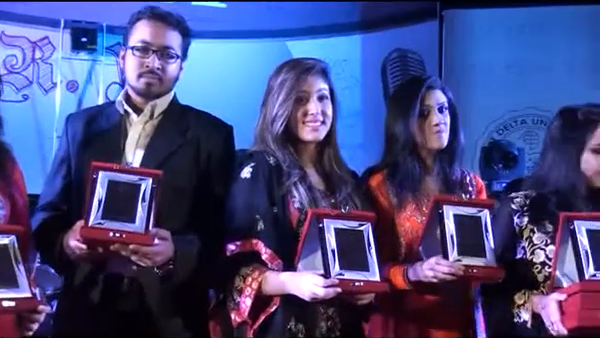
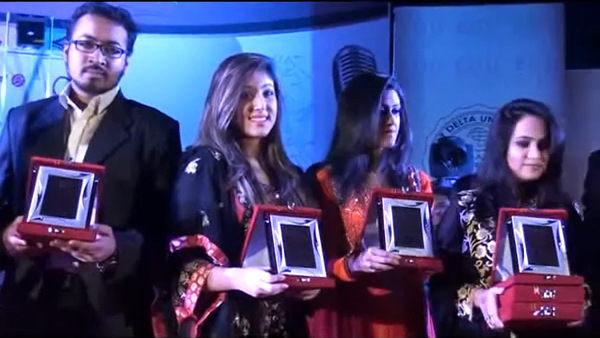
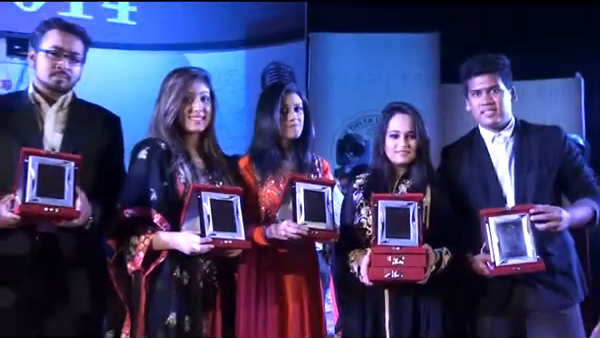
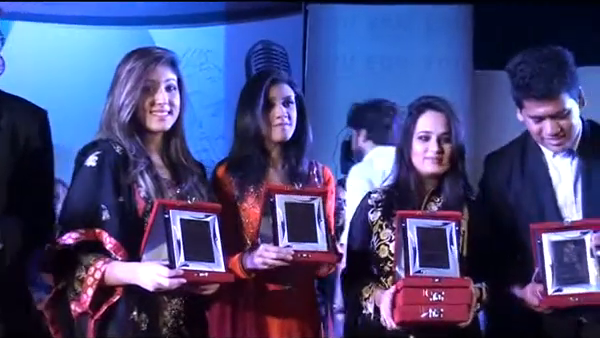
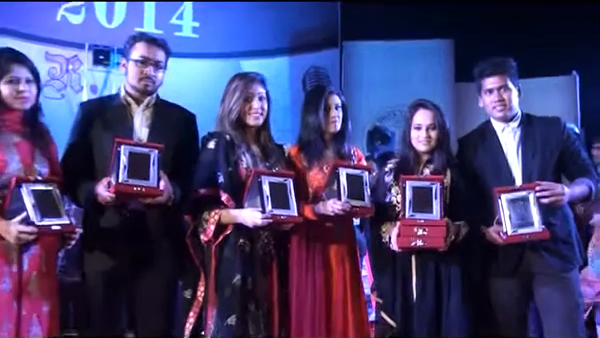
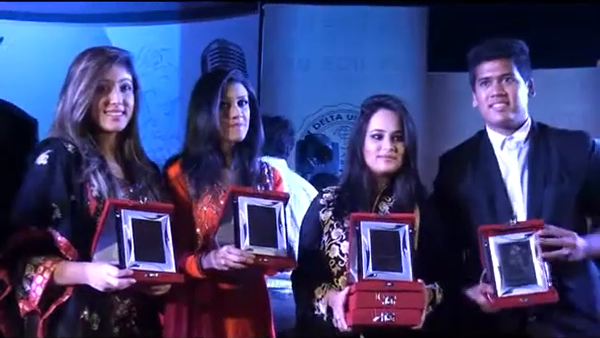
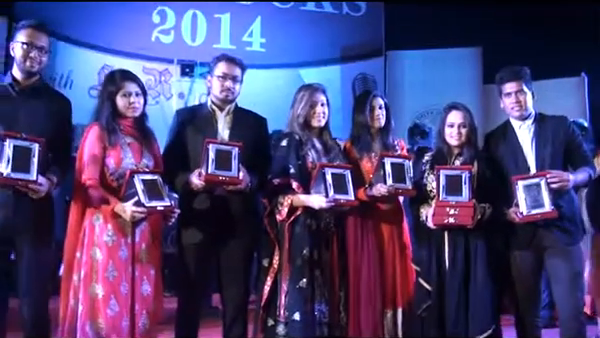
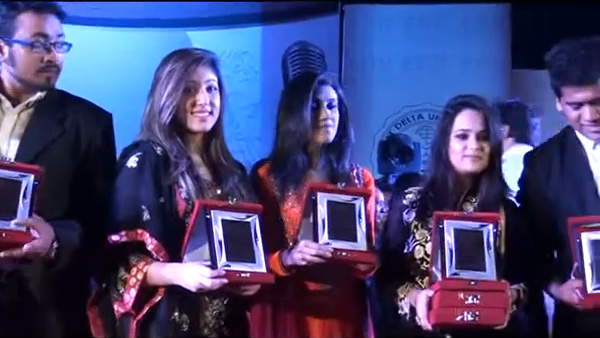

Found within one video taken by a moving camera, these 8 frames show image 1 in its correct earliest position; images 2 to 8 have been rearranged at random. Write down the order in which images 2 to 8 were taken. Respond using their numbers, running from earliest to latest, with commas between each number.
2, 8, 4, 6, 3, 5, 7
